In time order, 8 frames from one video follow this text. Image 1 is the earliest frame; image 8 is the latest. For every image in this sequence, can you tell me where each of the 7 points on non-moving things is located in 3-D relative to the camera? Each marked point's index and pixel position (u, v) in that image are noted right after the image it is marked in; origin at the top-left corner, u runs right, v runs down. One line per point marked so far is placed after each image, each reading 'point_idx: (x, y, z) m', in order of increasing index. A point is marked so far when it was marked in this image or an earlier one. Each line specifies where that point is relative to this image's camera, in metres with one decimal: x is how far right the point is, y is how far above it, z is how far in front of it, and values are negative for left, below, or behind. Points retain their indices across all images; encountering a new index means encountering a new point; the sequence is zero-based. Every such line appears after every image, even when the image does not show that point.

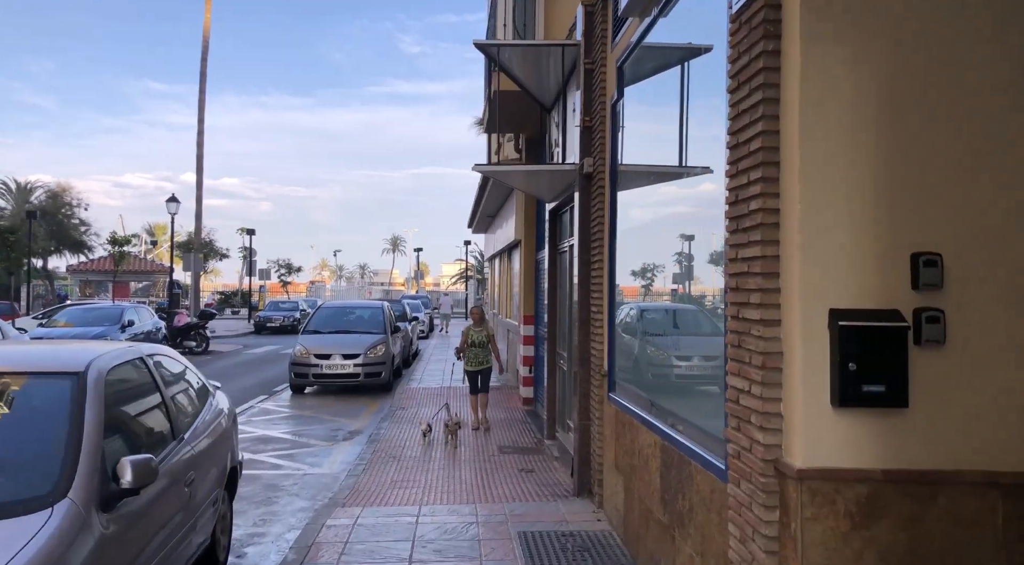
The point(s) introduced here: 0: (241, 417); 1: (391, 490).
0: (-3.9, -1.9, +9.8) m
1: (-1.1, -1.9, +6.2) m
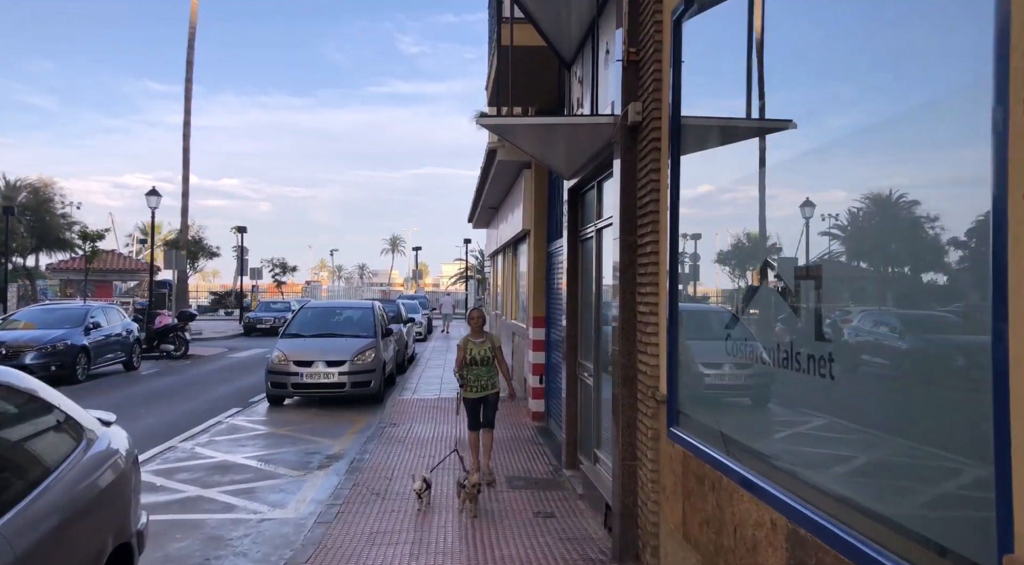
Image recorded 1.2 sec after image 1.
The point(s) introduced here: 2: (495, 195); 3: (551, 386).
0: (-3.8, -1.9, +8.4) m
1: (-1.0, -1.8, +4.7) m
2: (-0.4, +1.8, +13.8) m
3: (+0.5, -1.4, +9.2) m
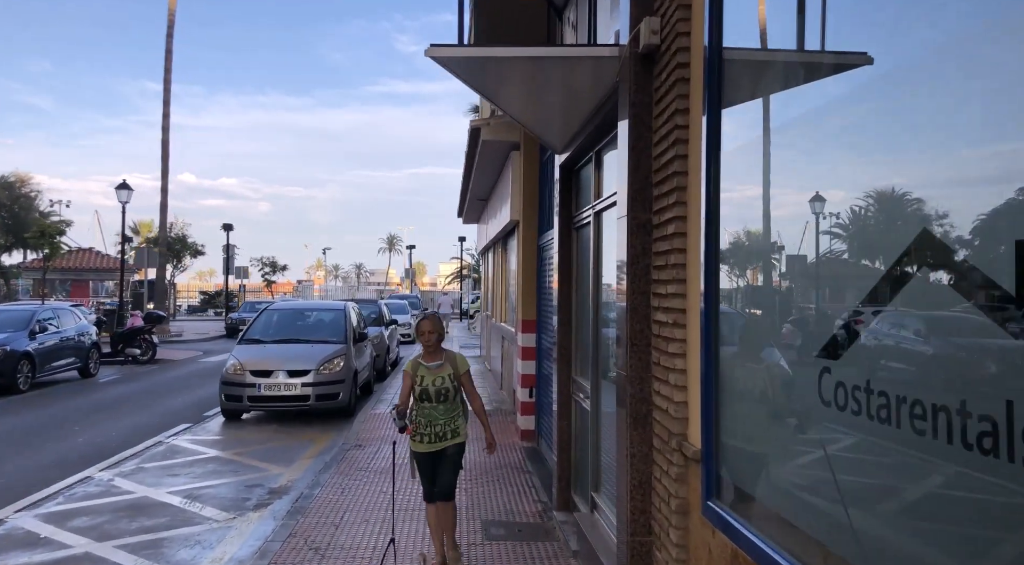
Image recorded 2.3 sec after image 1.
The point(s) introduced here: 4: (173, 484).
0: (-3.9, -1.8, +7.1) m
1: (-1.1, -1.8, +3.5) m
2: (-0.5, +1.8, +12.6) m
3: (+0.4, -1.4, +7.9) m
4: (-3.2, -1.9, +6.4) m
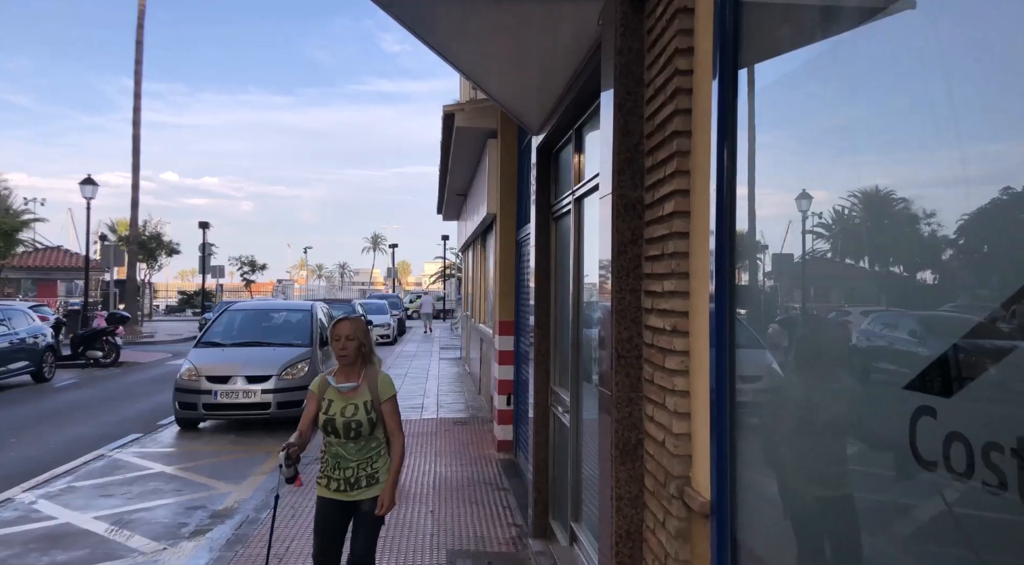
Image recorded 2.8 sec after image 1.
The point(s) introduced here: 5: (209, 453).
0: (-4.2, -1.8, +6.4) m
1: (-1.3, -1.8, +2.8) m
2: (-0.9, +1.8, +11.9) m
3: (+0.1, -1.3, +7.3) m
4: (-3.4, -1.9, +5.7) m
5: (-3.5, -2.0, +8.0) m
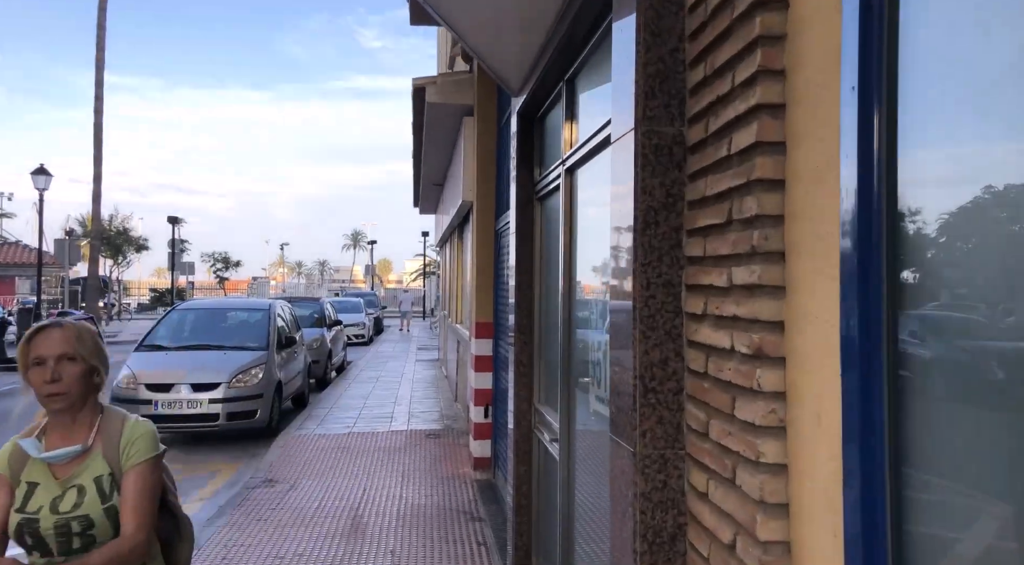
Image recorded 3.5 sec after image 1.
0: (-4.4, -1.8, +5.4) m
1: (-1.4, -1.8, +1.9) m
2: (-1.2, +1.9, +11.0) m
3: (-0.1, -1.3, +6.4) m
4: (-3.6, -1.8, +4.7) m
5: (-3.7, -1.9, +7.0) m
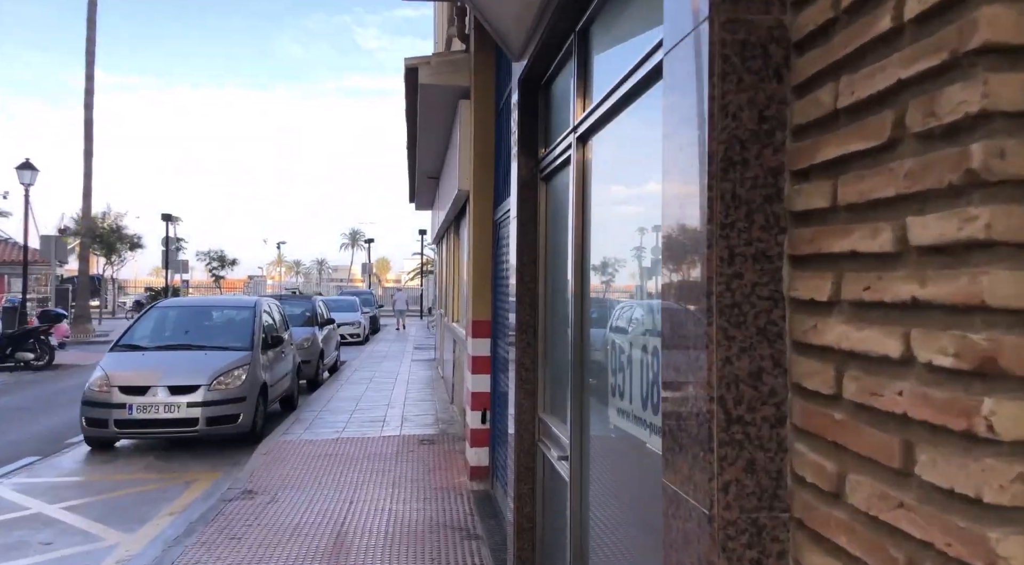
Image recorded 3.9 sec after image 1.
0: (-4.4, -1.7, +4.9) m
1: (-1.4, -1.7, +1.4) m
2: (-1.2, +1.9, +10.5) m
3: (-0.1, -1.3, +5.9) m
4: (-3.6, -1.8, +4.2) m
5: (-3.7, -1.9, +6.5) m
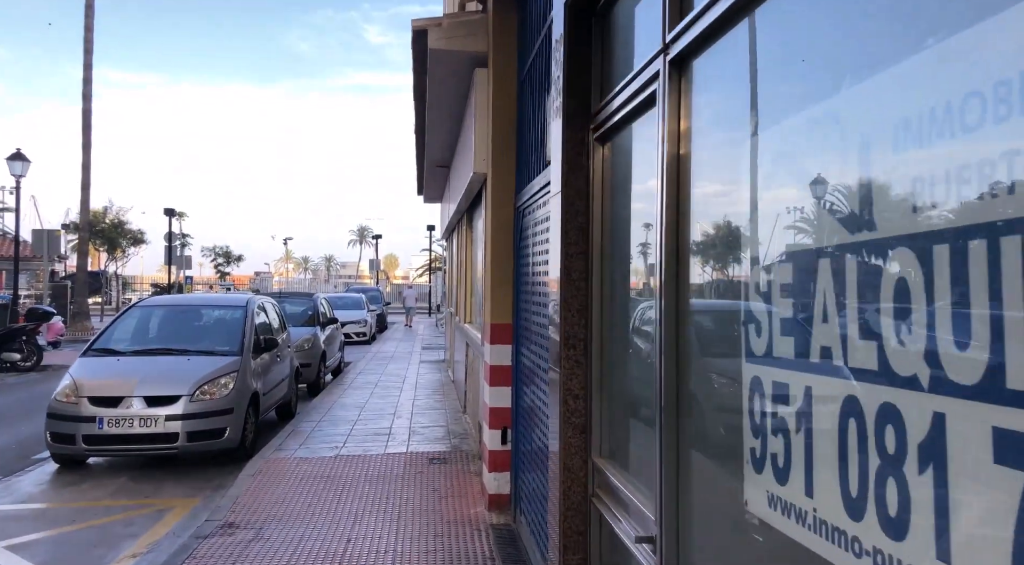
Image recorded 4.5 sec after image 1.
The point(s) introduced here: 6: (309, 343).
0: (-4.2, -1.7, +4.0) m
1: (-1.3, -1.7, +0.5) m
2: (-1.0, +2.0, +9.6) m
3: (+0.1, -1.2, +5.0) m
4: (-3.4, -1.8, +3.4) m
5: (-3.5, -1.9, +5.7) m
6: (-3.2, -0.9, +10.9) m
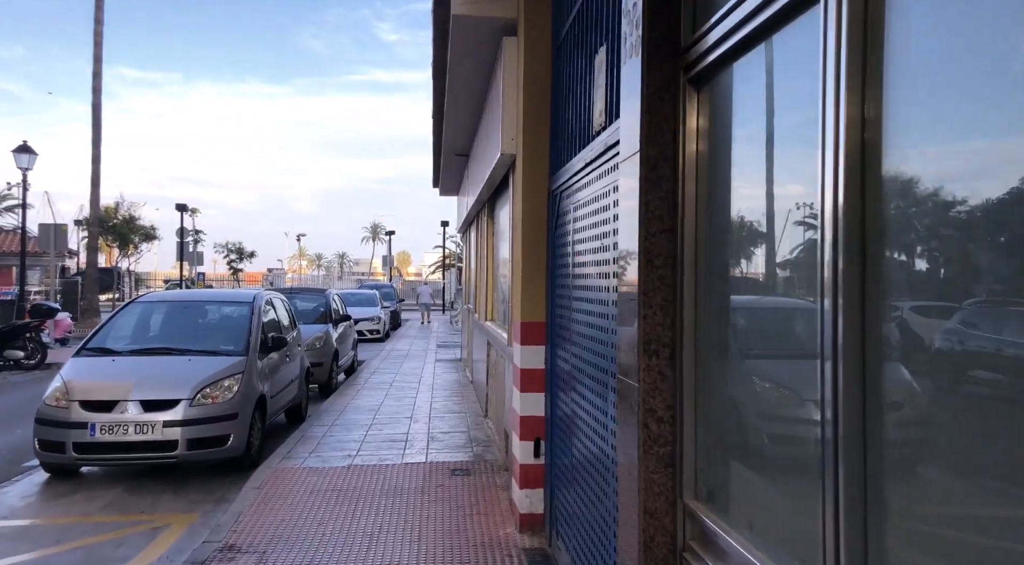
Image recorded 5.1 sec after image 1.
0: (-4.0, -1.7, +3.5) m
1: (-1.1, -1.7, -0.1) m
2: (-0.7, +2.0, +9.0) m
3: (+0.3, -1.2, +4.4) m
4: (-3.2, -1.7, +2.8) m
5: (-3.3, -1.8, +5.2) m
6: (-2.9, -0.9, +10.3) m
